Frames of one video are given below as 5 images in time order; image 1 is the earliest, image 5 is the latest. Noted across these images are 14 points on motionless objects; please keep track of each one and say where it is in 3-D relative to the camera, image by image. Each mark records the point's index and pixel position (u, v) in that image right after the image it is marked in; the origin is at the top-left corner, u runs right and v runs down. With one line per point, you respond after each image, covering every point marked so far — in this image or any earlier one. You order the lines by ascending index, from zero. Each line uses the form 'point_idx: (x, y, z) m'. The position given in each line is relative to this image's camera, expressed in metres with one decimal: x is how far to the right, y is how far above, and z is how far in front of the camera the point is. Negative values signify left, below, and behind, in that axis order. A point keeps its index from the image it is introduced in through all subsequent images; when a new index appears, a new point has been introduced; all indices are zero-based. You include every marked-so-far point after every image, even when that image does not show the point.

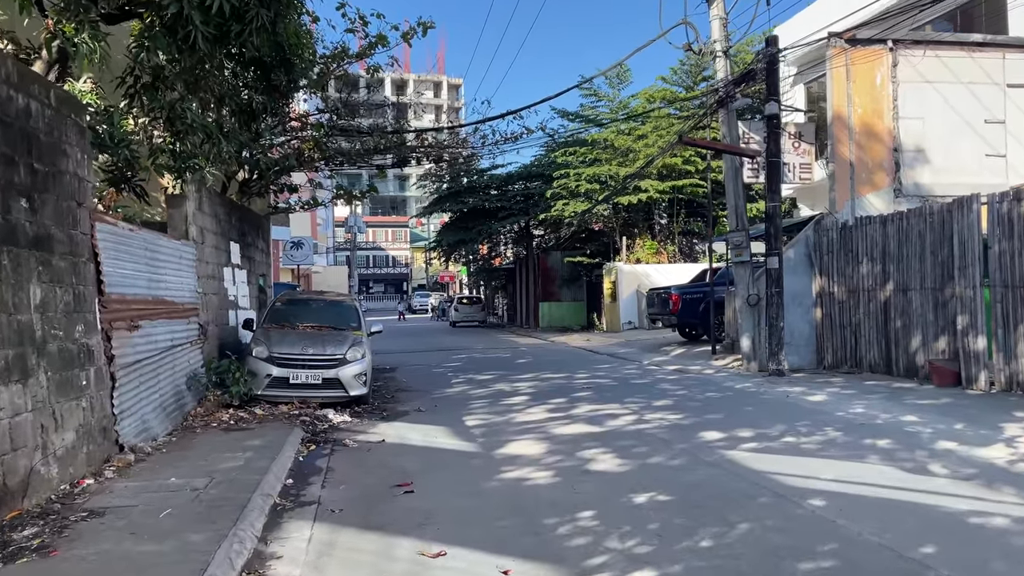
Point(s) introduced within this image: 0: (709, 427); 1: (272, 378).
0: (+2.2, -1.5, +8.8) m
1: (-3.2, -1.2, +10.6) m
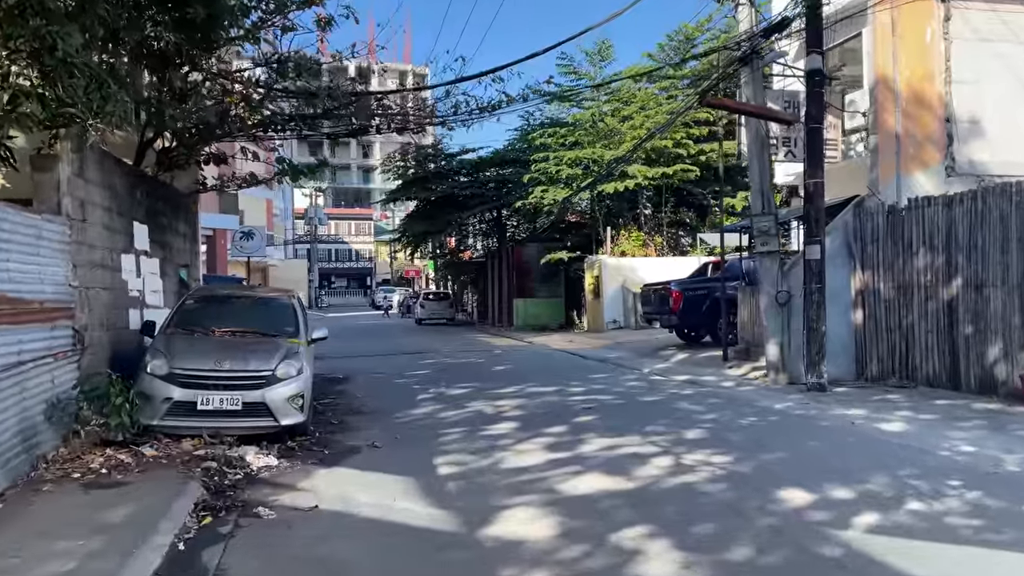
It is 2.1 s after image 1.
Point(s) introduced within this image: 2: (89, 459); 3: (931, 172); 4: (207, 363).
0: (+2.1, -1.5, +6.3) m
1: (-3.3, -1.1, +7.8) m
2: (-3.7, -1.5, +7.1) m
3: (+6.6, +1.8, +12.7) m
4: (-3.0, -0.8, +8.0) m
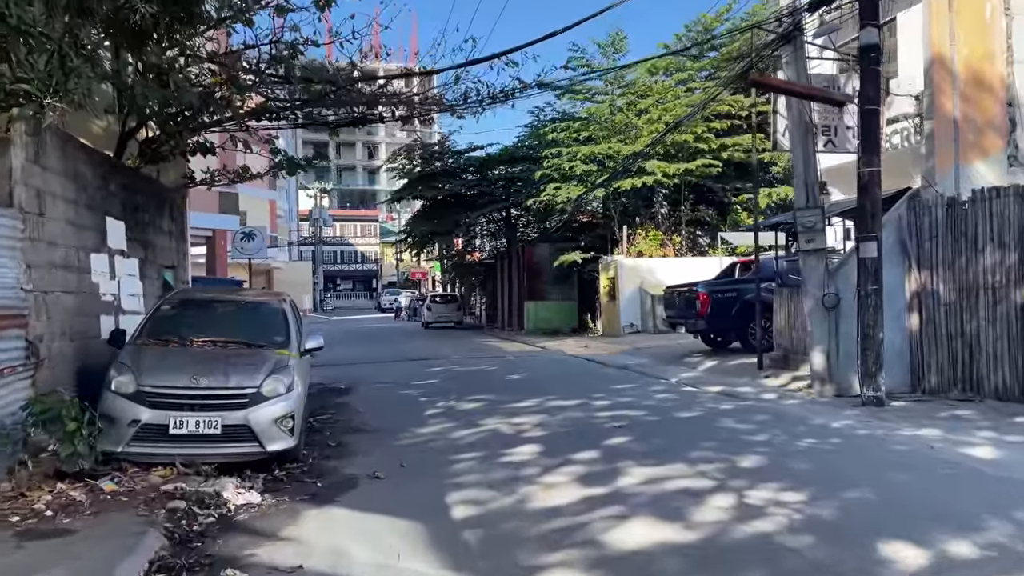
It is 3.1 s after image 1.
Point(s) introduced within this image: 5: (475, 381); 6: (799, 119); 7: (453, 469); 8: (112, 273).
0: (+2.3, -1.5, +5.1) m
1: (-3.1, -1.2, +6.7) m
2: (-3.5, -1.5, +5.9) m
3: (+6.8, +1.8, +11.4) m
4: (-2.8, -0.8, +6.9) m
5: (-0.6, -1.6, +13.7) m
6: (+4.0, +2.3, +11.2) m
7: (-0.5, -1.6, +7.0) m
8: (-4.6, +0.2, +9.3) m
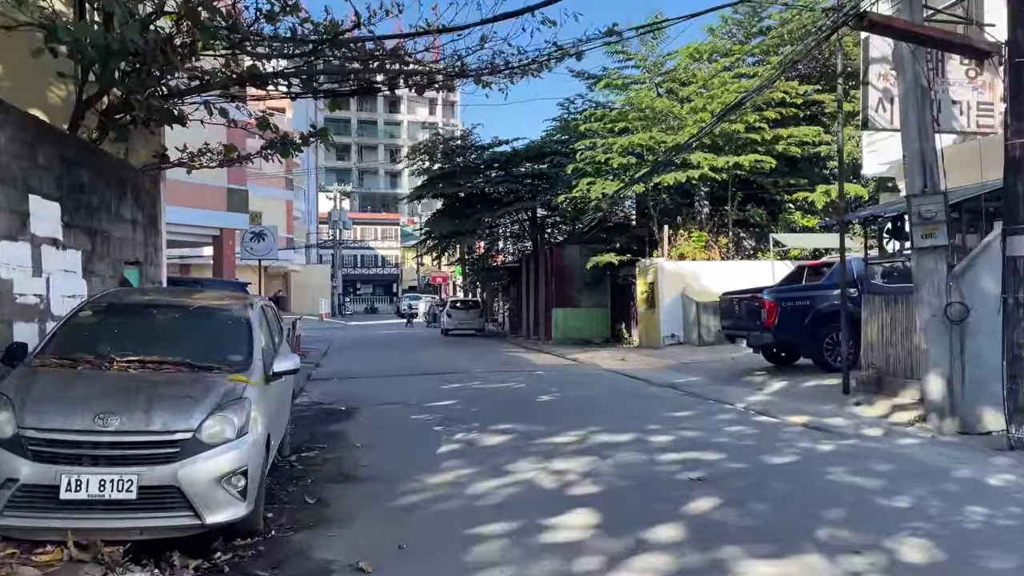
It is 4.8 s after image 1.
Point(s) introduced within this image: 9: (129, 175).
0: (+2.5, -1.5, +2.8) m
1: (-2.8, -1.1, +4.6) m
2: (-3.2, -1.5, +3.8) m
3: (+7.3, +1.7, +9.1) m
4: (-2.5, -0.8, +4.7) m
5: (-0.1, -1.6, +11.5) m
6: (+4.4, +2.3, +8.9) m
7: (-0.2, -1.6, +4.8) m
8: (-4.3, +0.2, +7.2) m
9: (-4.6, +1.4, +9.7) m
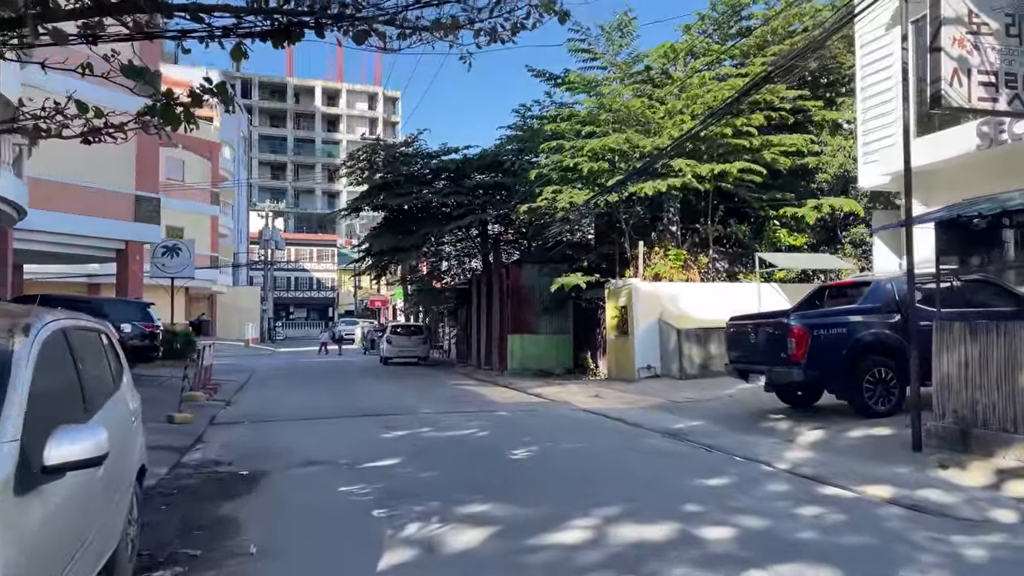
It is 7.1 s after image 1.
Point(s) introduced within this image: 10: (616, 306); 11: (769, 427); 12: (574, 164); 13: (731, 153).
0: (+2.8, -1.5, +0.1) m
1: (-2.6, -1.1, +1.4) m
2: (-3.0, -1.4, +0.6) m
3: (+7.1, +1.5, +6.8) m
4: (-2.4, -0.7, +1.6) m
5: (-0.5, -1.9, +8.5) m
6: (+4.3, +2.1, +6.4) m
7: (-0.1, -1.6, +1.9) m
8: (-4.3, +0.1, +4.0) m
9: (-4.8, +1.2, +6.5) m
10: (+2.4, -0.4, +18.8) m
11: (+3.4, -1.8, +10.7) m
12: (+1.4, +2.9, +19.4) m
13: (+5.2, +3.2, +18.9) m
